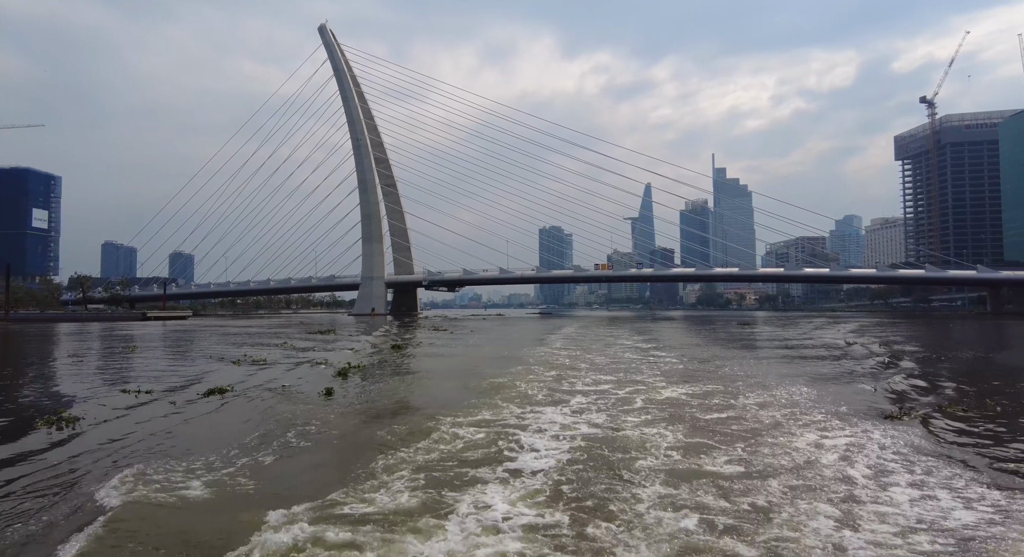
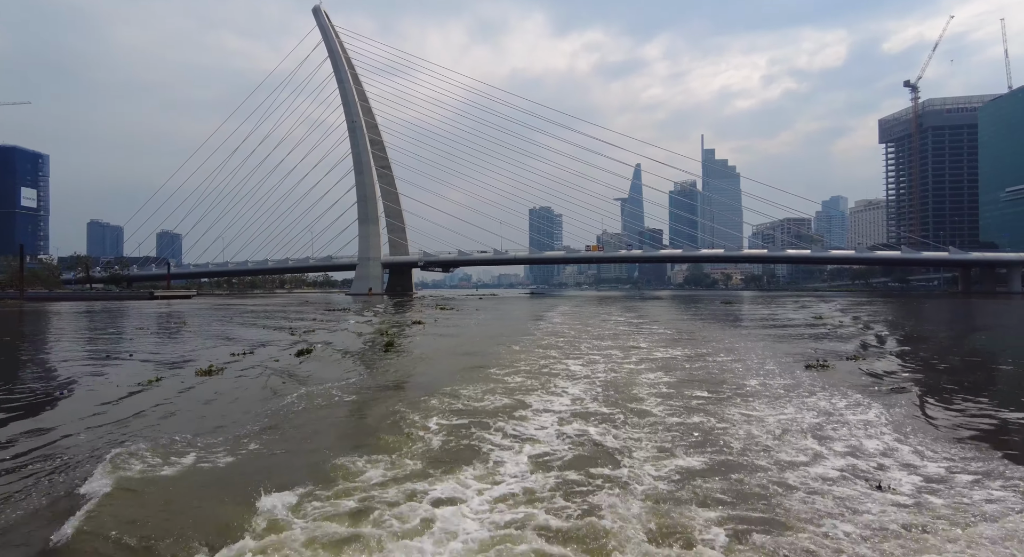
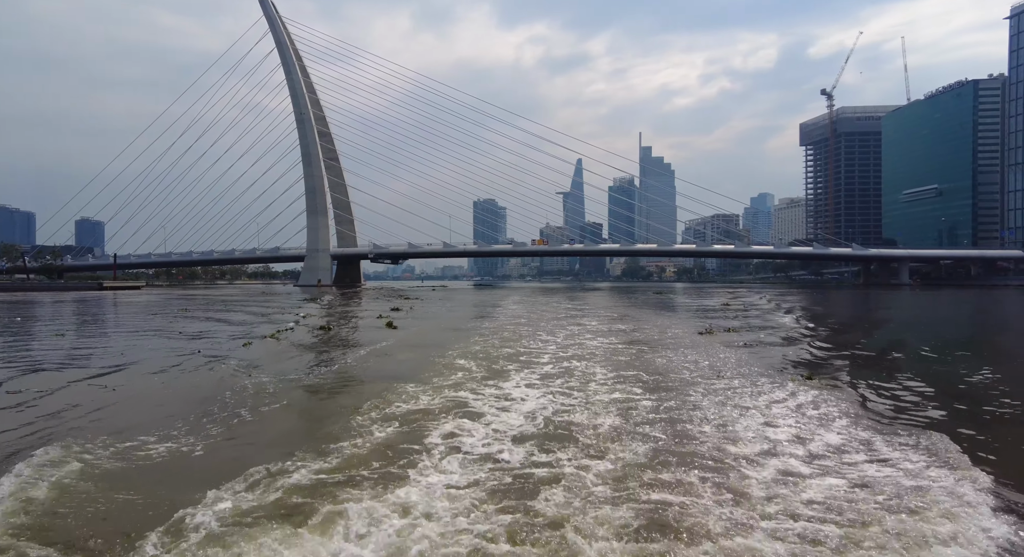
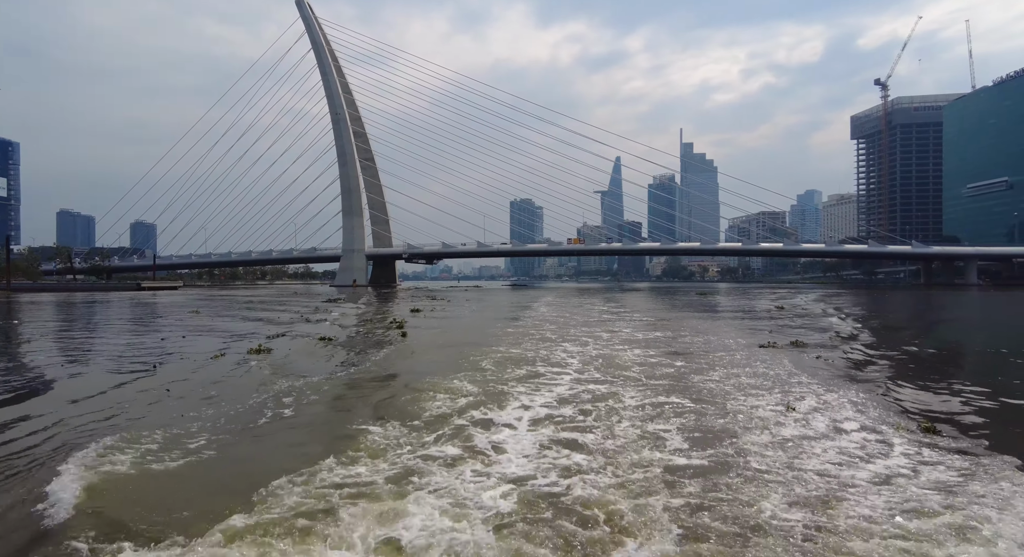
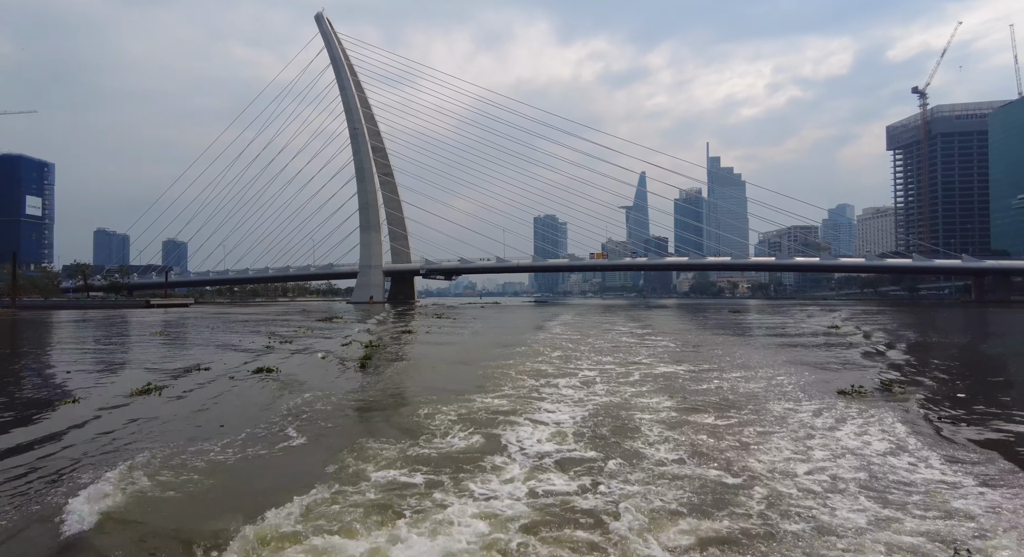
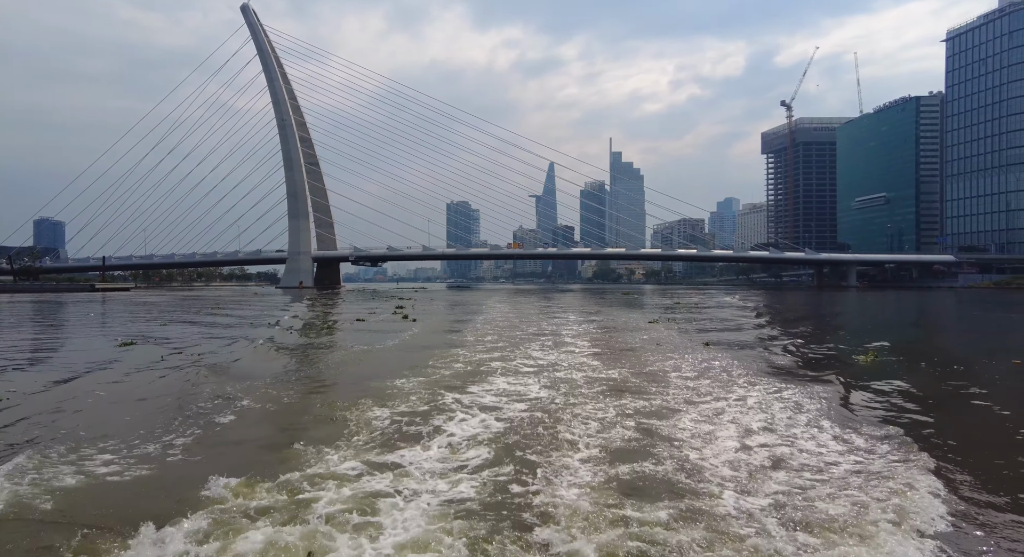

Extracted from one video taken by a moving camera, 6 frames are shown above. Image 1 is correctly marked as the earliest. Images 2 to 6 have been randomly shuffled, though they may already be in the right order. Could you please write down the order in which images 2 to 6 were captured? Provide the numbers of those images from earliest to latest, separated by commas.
5, 2, 4, 3, 6
